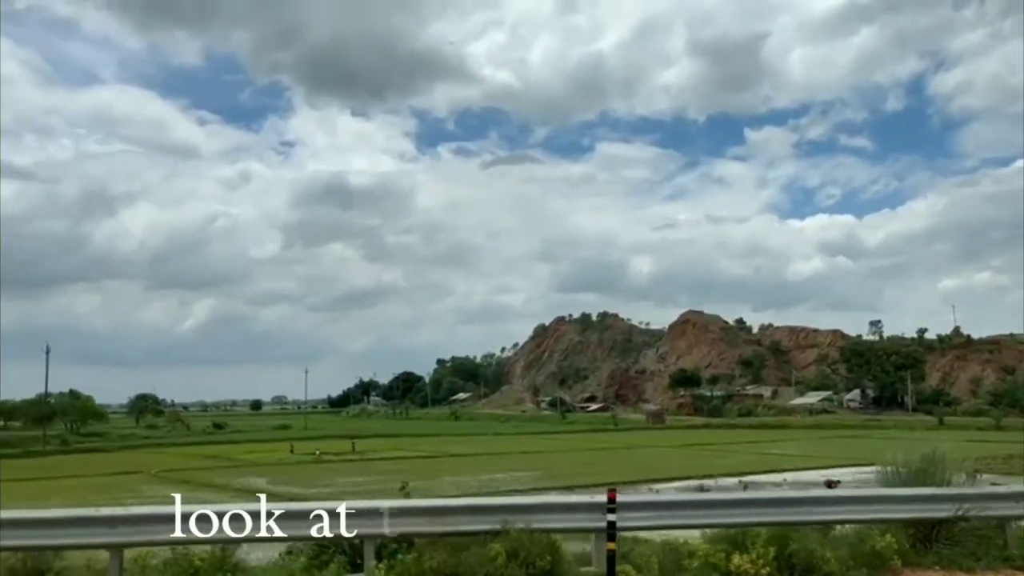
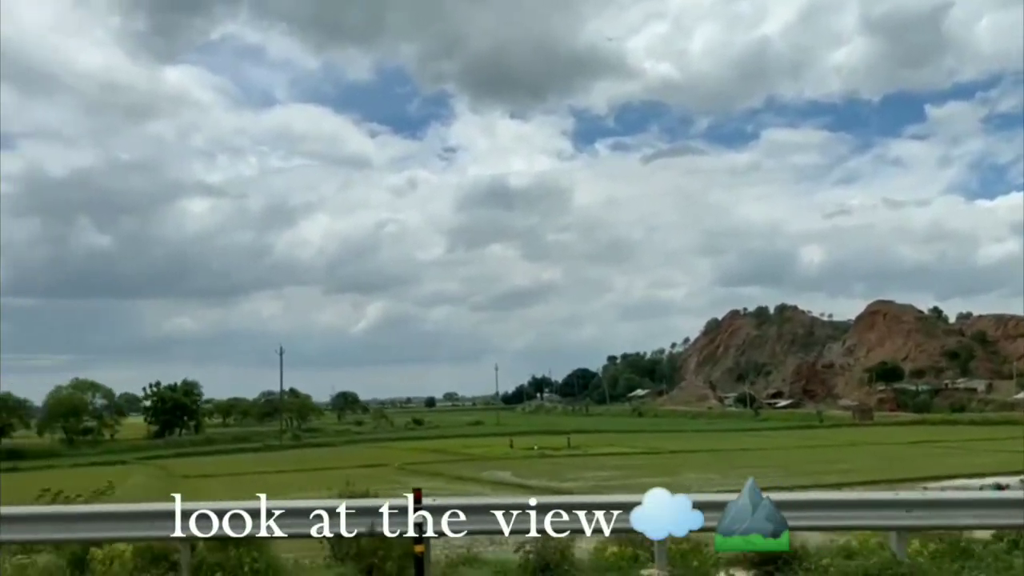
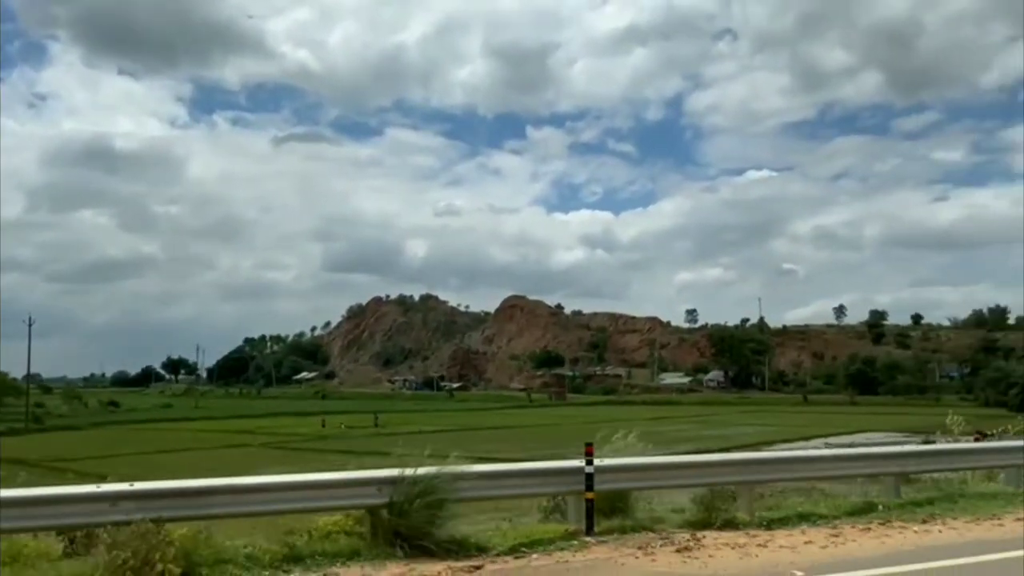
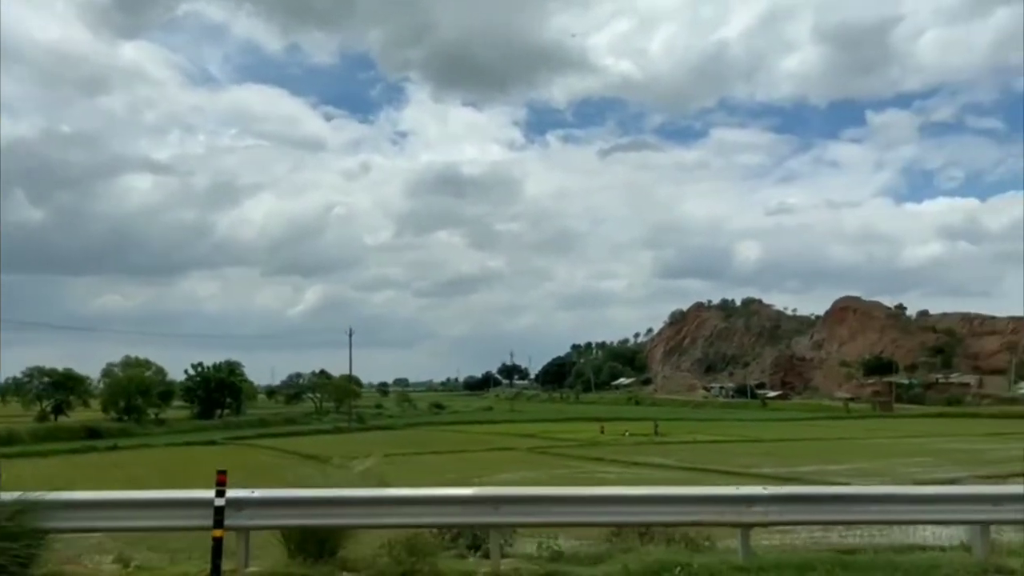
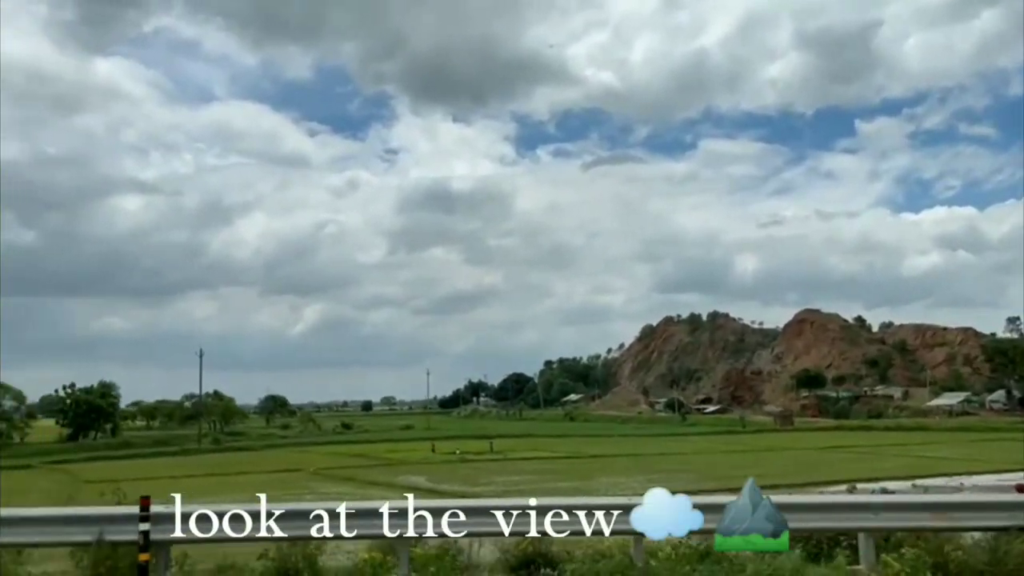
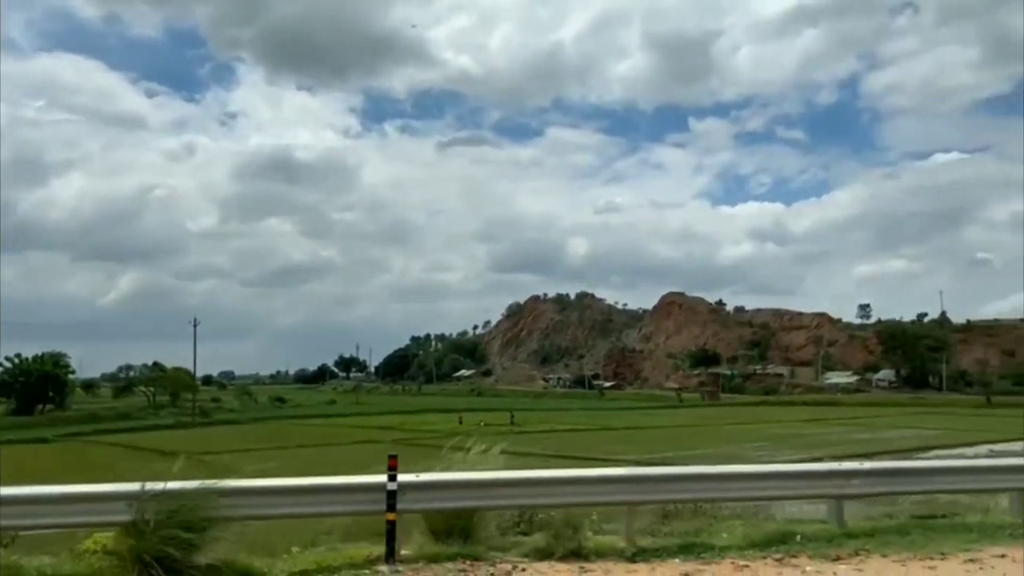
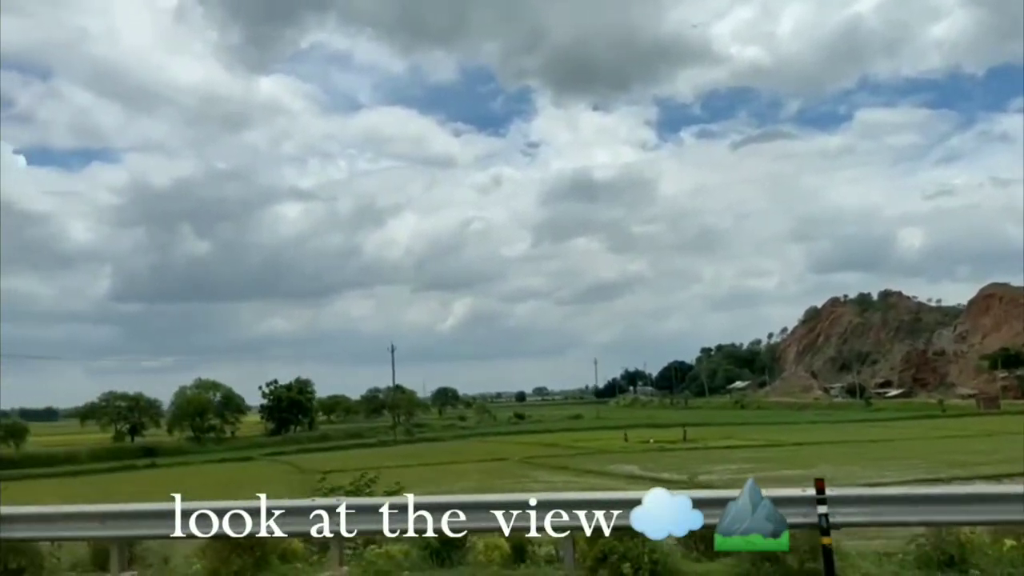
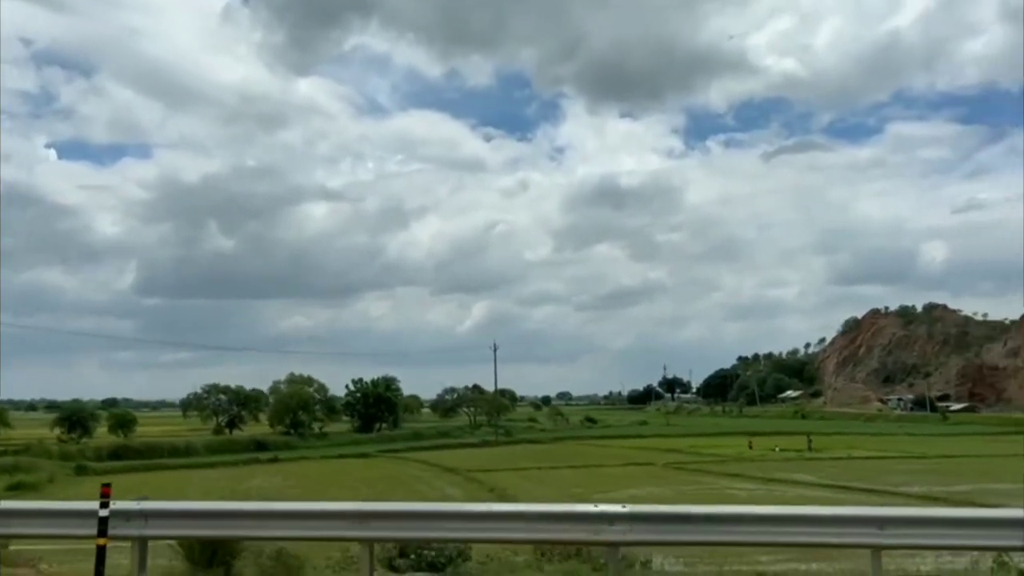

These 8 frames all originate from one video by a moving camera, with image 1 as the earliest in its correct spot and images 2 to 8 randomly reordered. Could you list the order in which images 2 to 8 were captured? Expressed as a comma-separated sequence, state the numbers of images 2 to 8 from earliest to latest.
5, 2, 7, 8, 4, 6, 3
